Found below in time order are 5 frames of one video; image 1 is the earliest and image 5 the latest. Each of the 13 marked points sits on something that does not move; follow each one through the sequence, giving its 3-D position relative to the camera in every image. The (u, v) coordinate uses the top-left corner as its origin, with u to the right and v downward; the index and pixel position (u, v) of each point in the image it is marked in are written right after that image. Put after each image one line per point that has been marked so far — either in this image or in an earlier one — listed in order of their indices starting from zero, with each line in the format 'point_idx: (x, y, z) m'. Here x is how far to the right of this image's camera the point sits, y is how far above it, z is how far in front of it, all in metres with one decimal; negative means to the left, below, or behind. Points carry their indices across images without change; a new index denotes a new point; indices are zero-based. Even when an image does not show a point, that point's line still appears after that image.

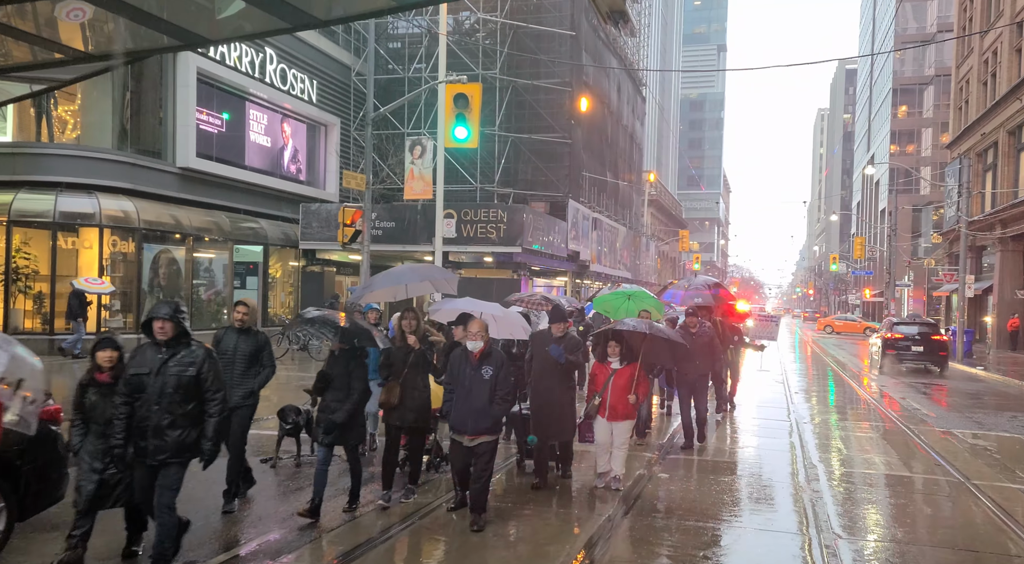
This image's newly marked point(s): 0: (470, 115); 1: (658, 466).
0: (-0.7, +2.6, +14.0) m
1: (+1.4, -1.9, +8.8) m
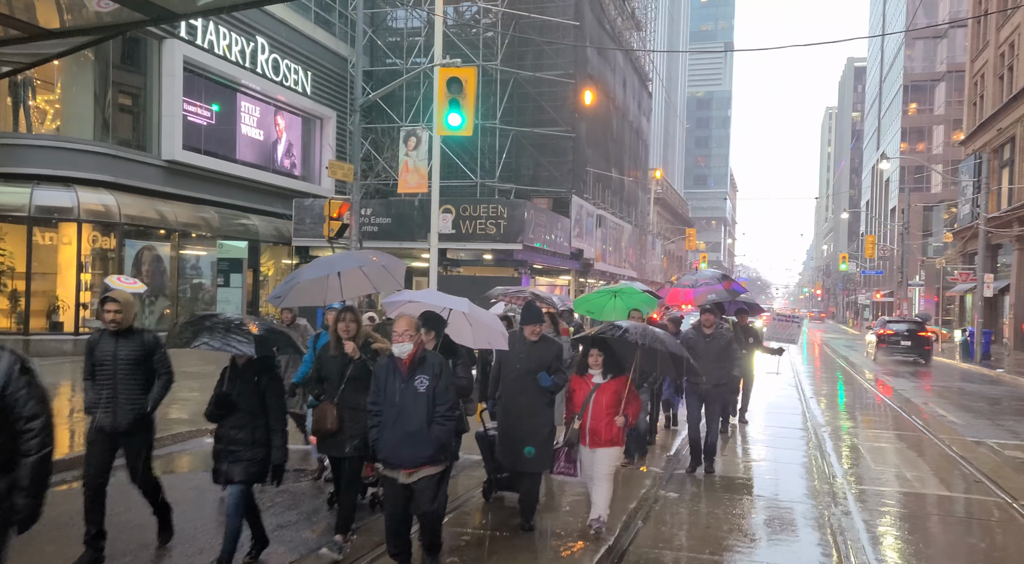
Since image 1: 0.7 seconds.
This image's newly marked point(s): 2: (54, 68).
0: (-0.7, +2.7, +13.1) m
1: (+1.4, -1.9, +7.9) m
2: (-9.2, +4.3, +17.7) m
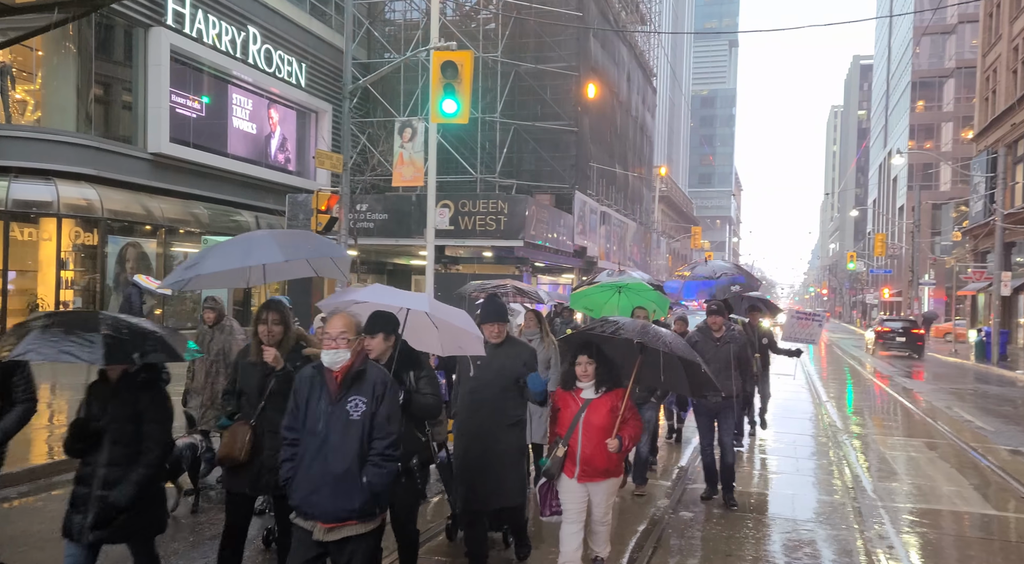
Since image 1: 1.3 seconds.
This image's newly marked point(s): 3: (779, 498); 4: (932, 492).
0: (-0.7, +2.7, +12.4) m
1: (+1.3, -1.8, +7.1) m
2: (-9.2, +4.3, +17.0) m
3: (+2.3, -1.9, +7.5) m
4: (+3.9, -2.0, +8.2) m
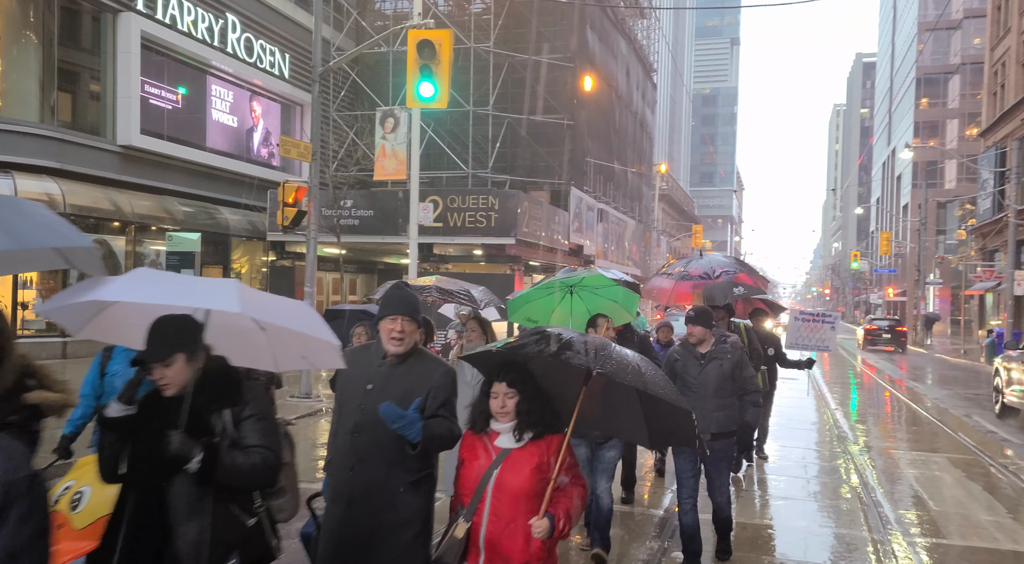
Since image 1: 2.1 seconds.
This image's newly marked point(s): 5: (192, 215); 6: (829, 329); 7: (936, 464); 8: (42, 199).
0: (-1.0, +2.7, +11.4) m
1: (+1.1, -1.8, +6.1) m
2: (-9.4, +4.3, +16.0) m
3: (+2.1, -1.8, +6.6) m
4: (+3.7, -1.9, +7.2) m
5: (-7.1, +1.5, +19.7) m
6: (+3.7, -0.5, +10.4) m
7: (+4.6, -2.0, +9.6) m
8: (-8.4, +1.5, +15.7) m
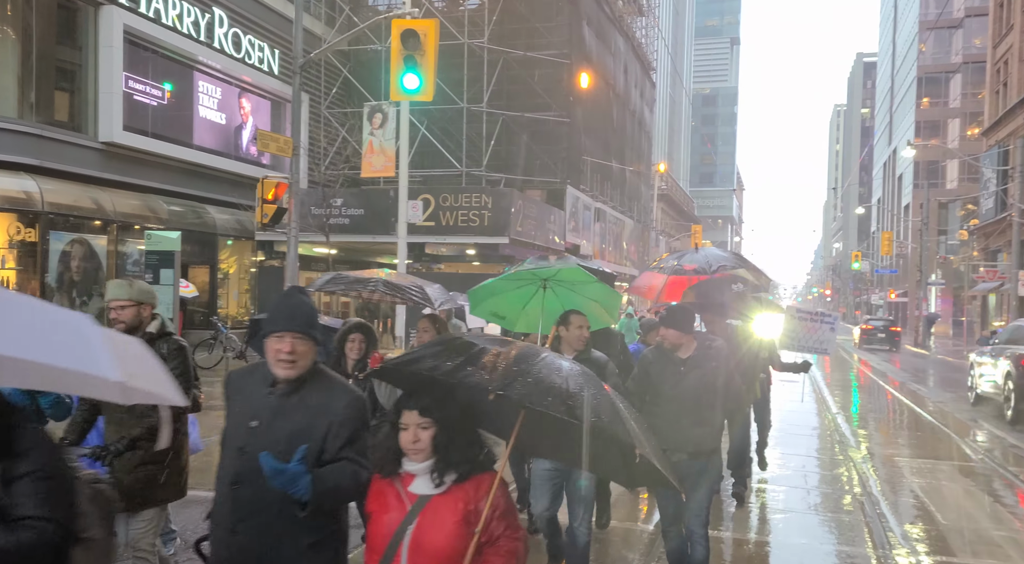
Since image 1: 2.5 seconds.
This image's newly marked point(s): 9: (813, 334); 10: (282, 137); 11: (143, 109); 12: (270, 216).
0: (-1.1, +2.8, +10.9) m
1: (+0.9, -1.8, +5.7) m
2: (-9.6, +4.3, +15.5) m
3: (+1.9, -1.8, +6.1) m
4: (+3.5, -1.9, +6.7) m
5: (-7.3, +1.5, +19.3) m
6: (+3.6, -0.5, +9.9) m
7: (+4.5, -2.0, +9.1) m
8: (-8.5, +1.5, +15.2) m
9: (+3.4, -0.6, +10.0) m
10: (-2.9, +1.8, +11.1) m
11: (-7.9, +3.7, +18.8) m
12: (-3.1, +0.8, +11.3) m
